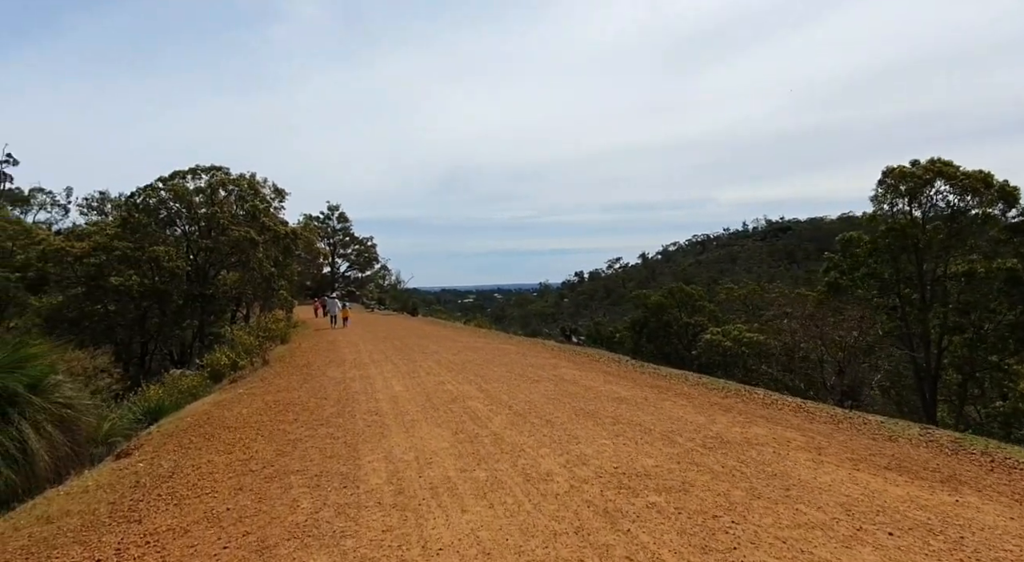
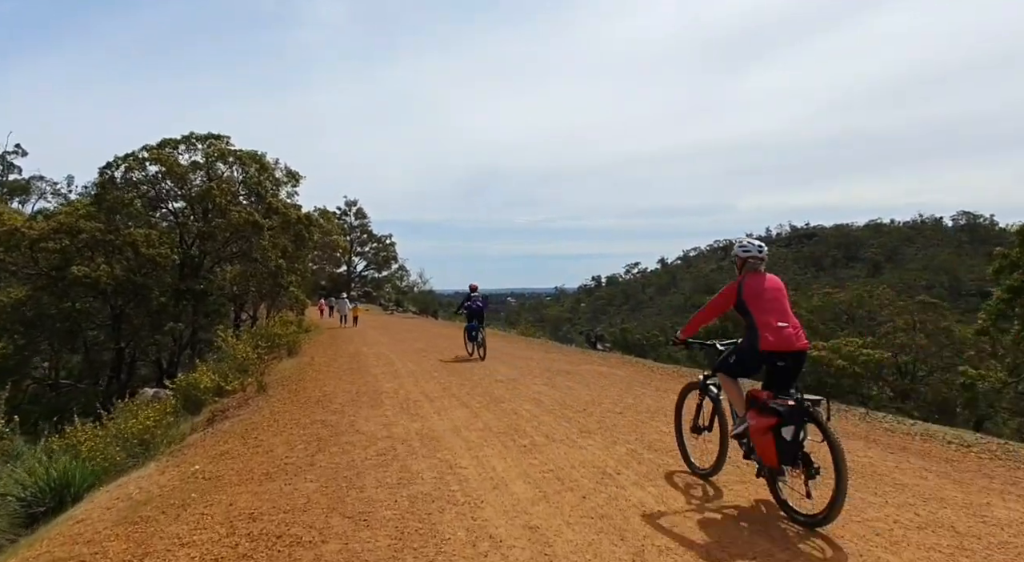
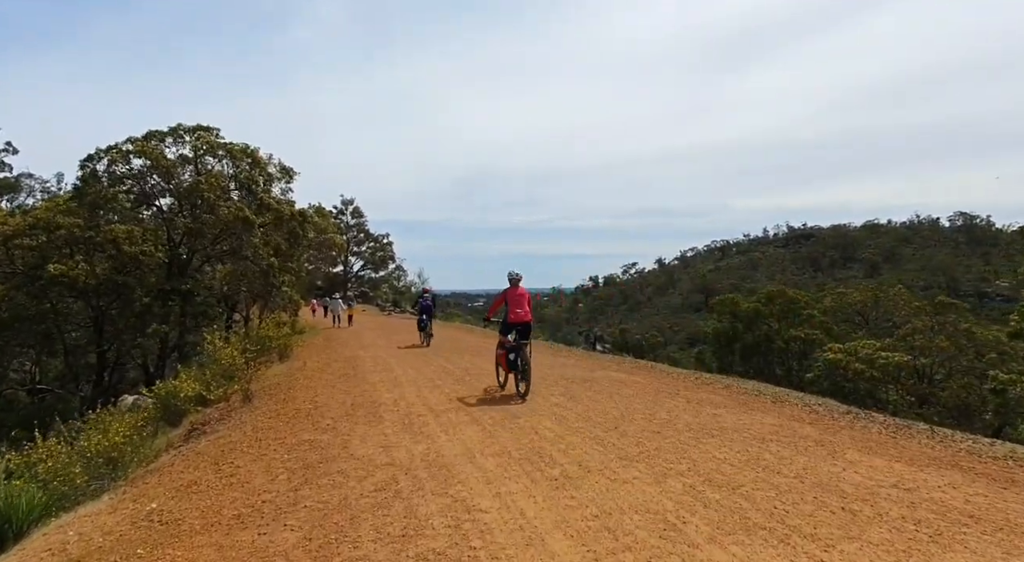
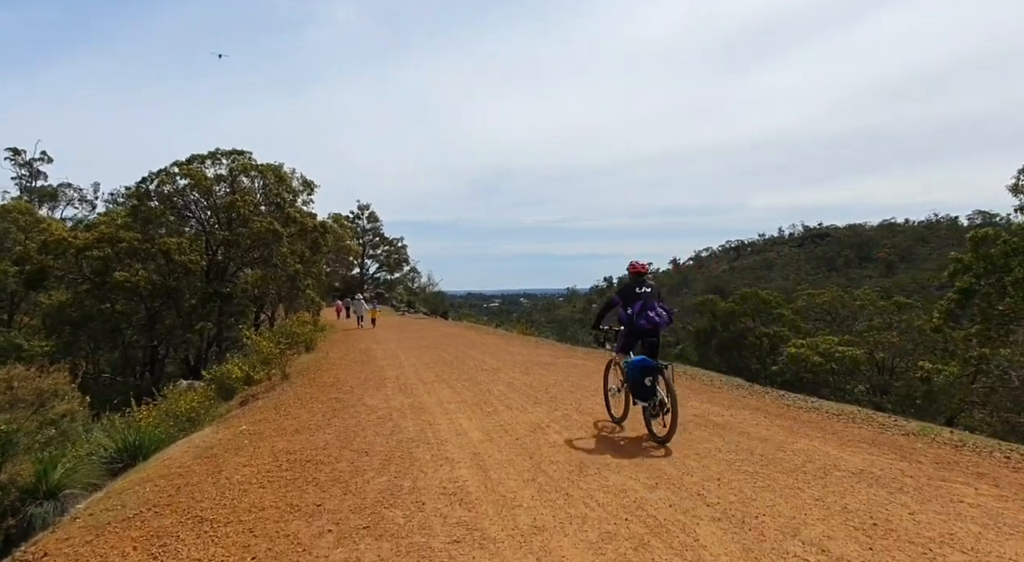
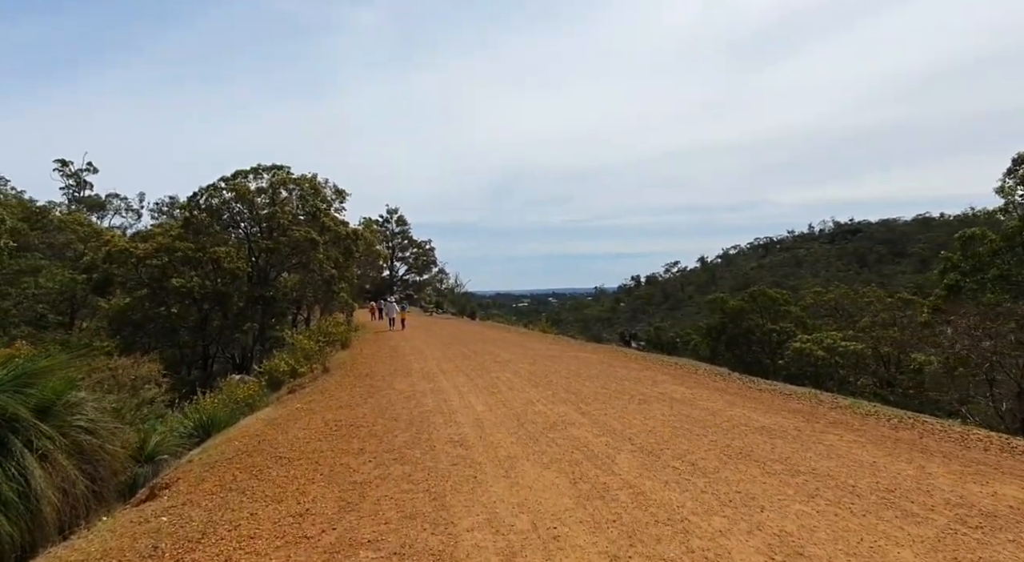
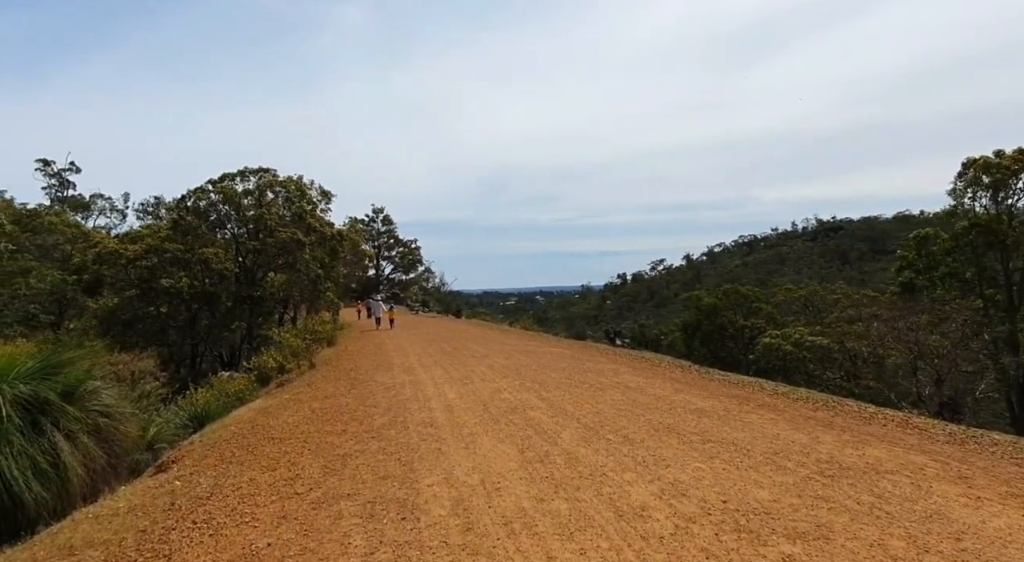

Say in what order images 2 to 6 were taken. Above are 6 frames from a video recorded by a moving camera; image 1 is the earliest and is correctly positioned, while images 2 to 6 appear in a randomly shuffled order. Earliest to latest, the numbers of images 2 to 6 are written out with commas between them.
6, 5, 4, 2, 3
